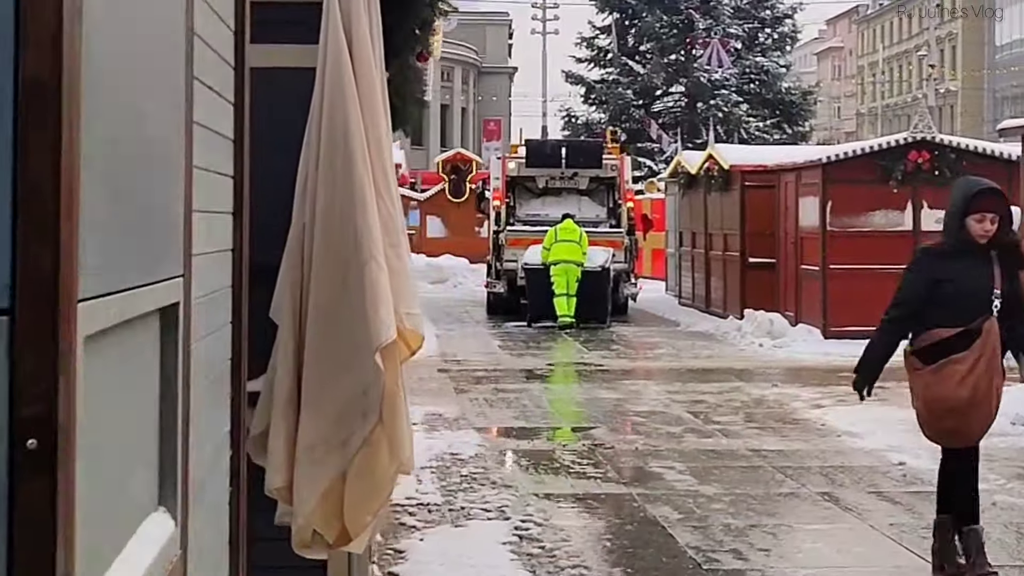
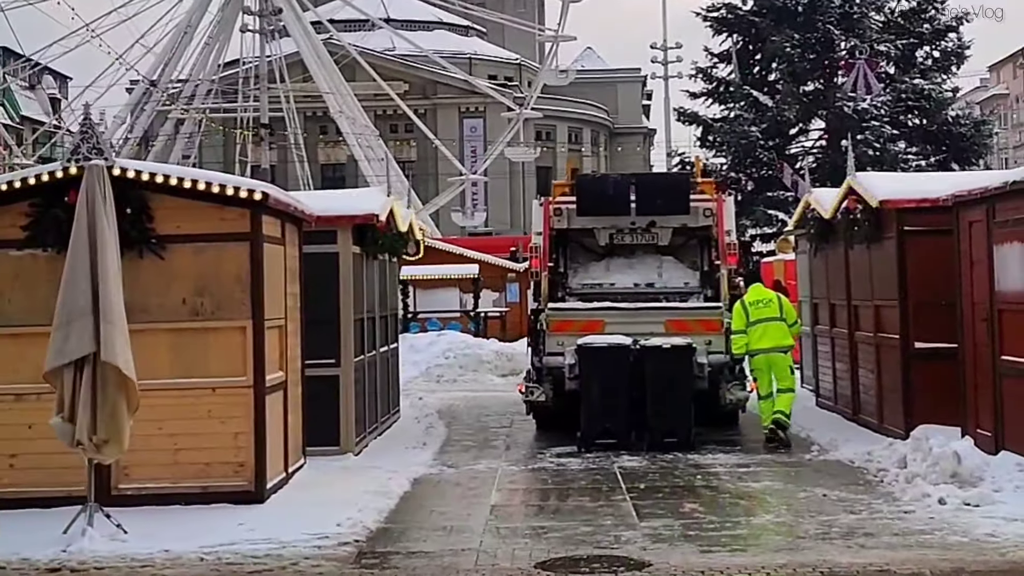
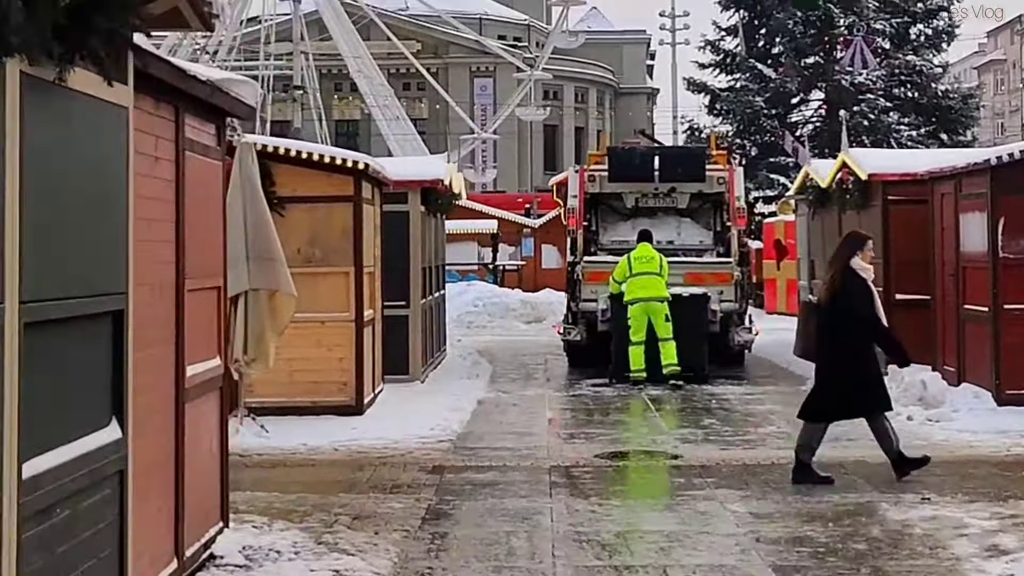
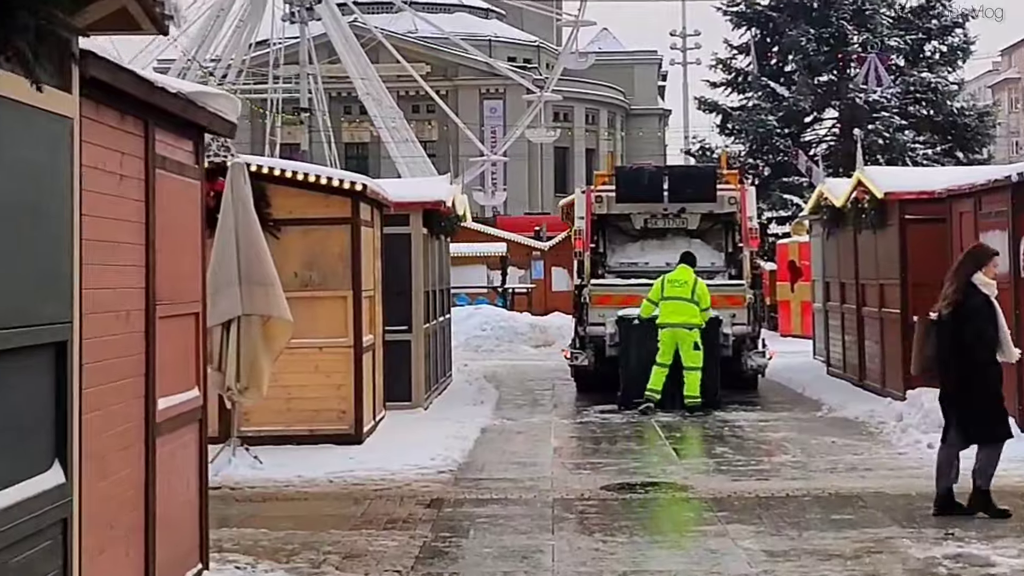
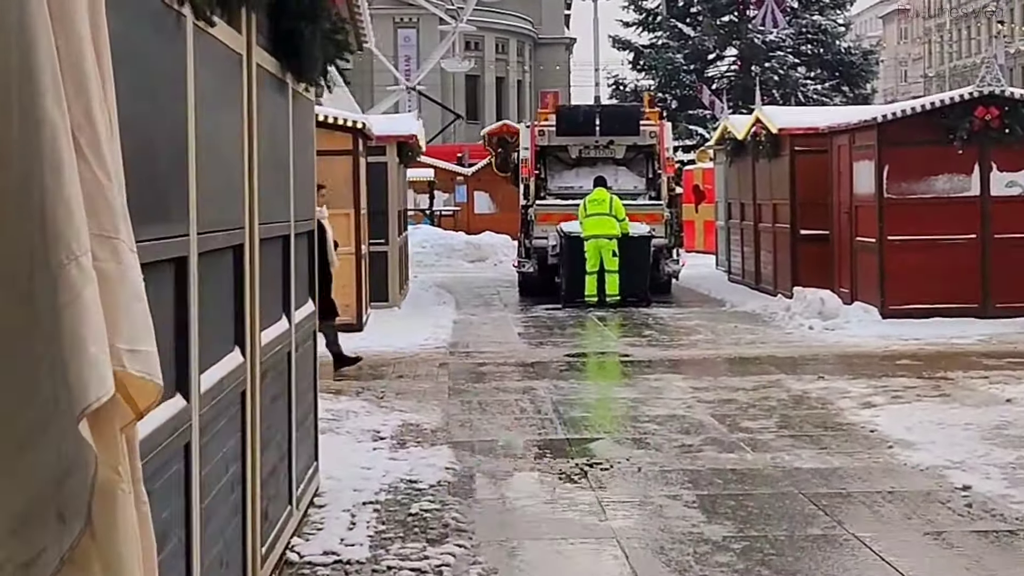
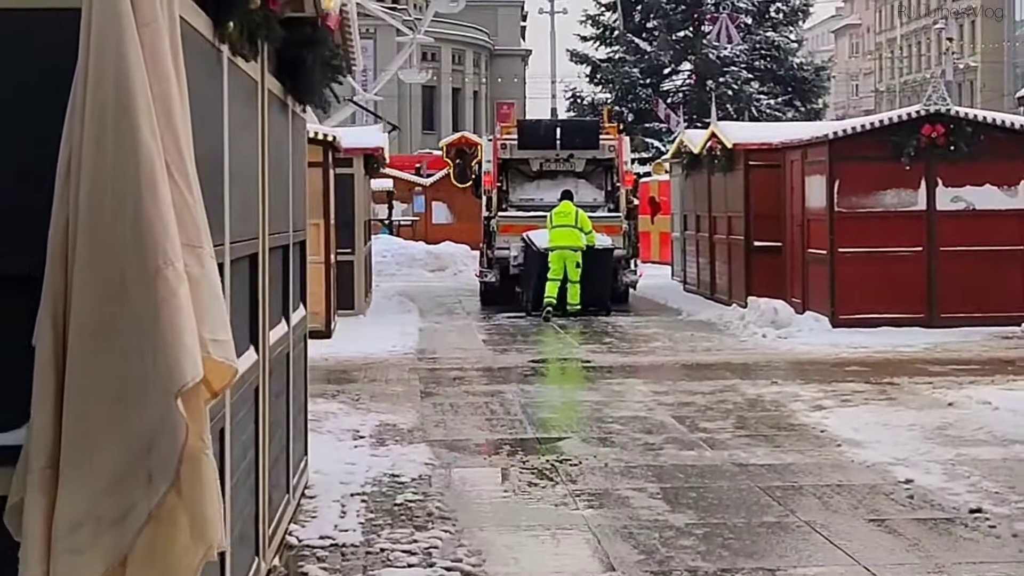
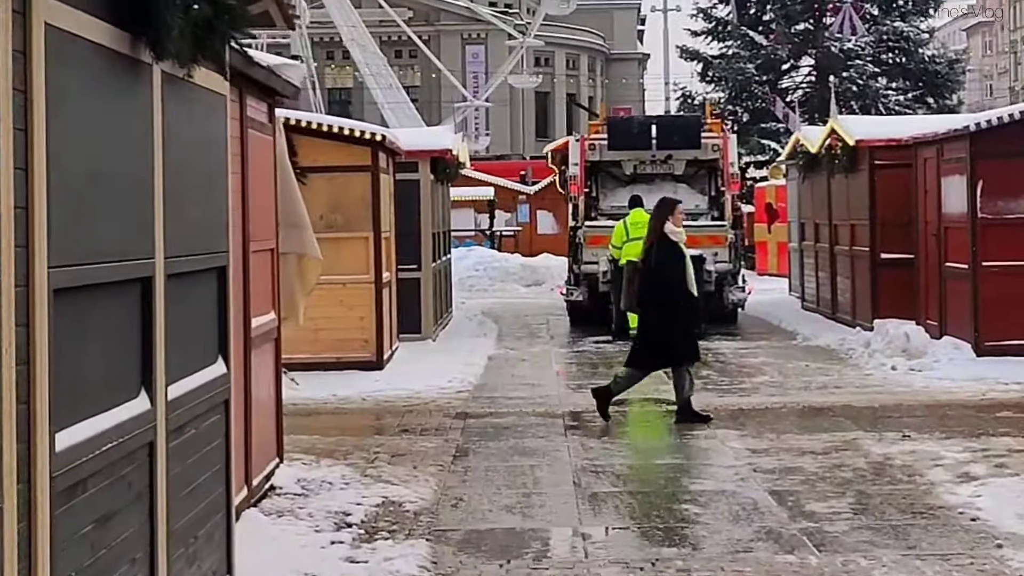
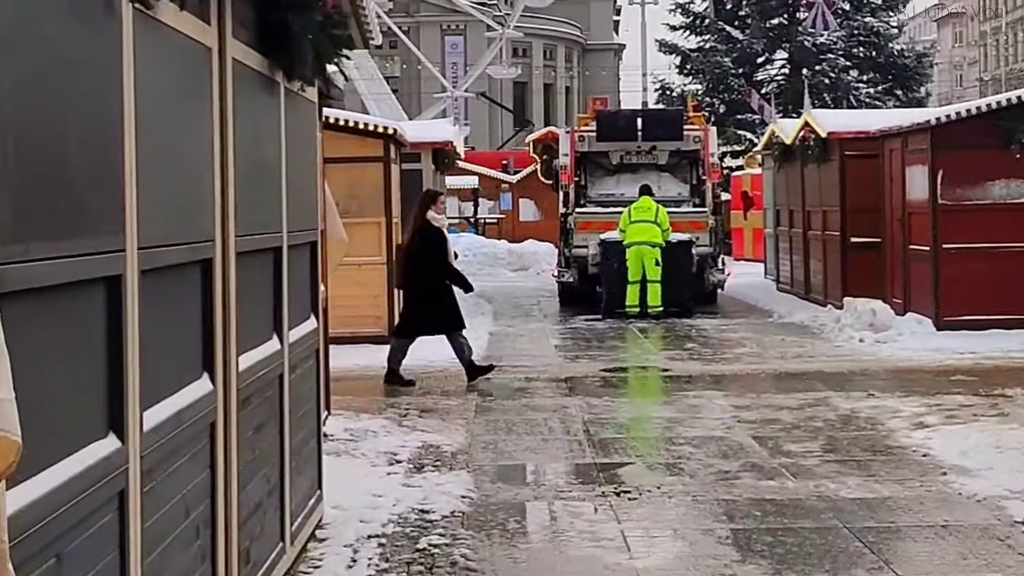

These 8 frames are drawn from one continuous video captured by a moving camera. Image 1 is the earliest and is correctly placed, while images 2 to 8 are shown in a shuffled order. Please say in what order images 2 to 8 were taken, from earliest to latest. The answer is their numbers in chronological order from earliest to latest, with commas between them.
6, 5, 8, 7, 3, 4, 2
